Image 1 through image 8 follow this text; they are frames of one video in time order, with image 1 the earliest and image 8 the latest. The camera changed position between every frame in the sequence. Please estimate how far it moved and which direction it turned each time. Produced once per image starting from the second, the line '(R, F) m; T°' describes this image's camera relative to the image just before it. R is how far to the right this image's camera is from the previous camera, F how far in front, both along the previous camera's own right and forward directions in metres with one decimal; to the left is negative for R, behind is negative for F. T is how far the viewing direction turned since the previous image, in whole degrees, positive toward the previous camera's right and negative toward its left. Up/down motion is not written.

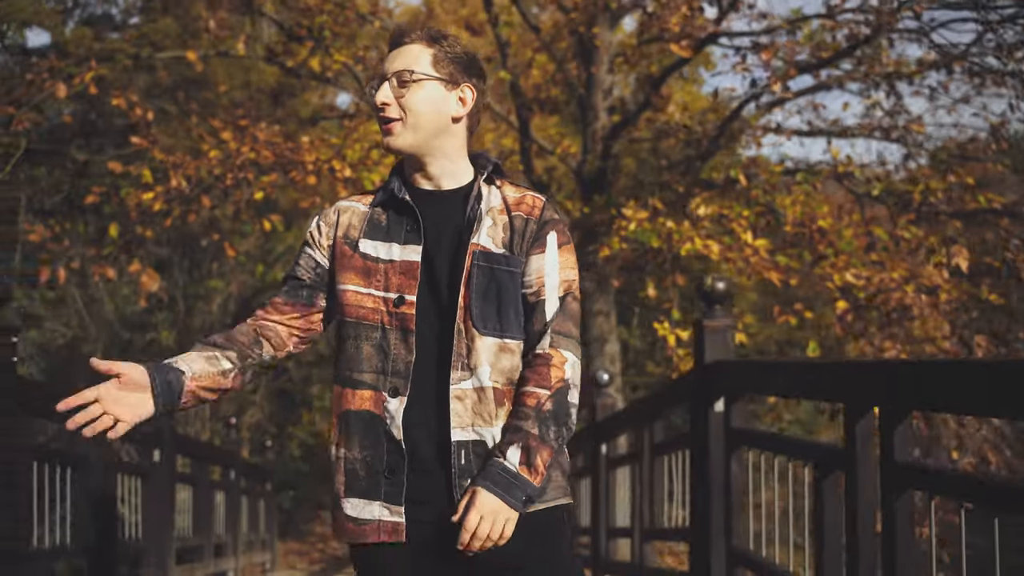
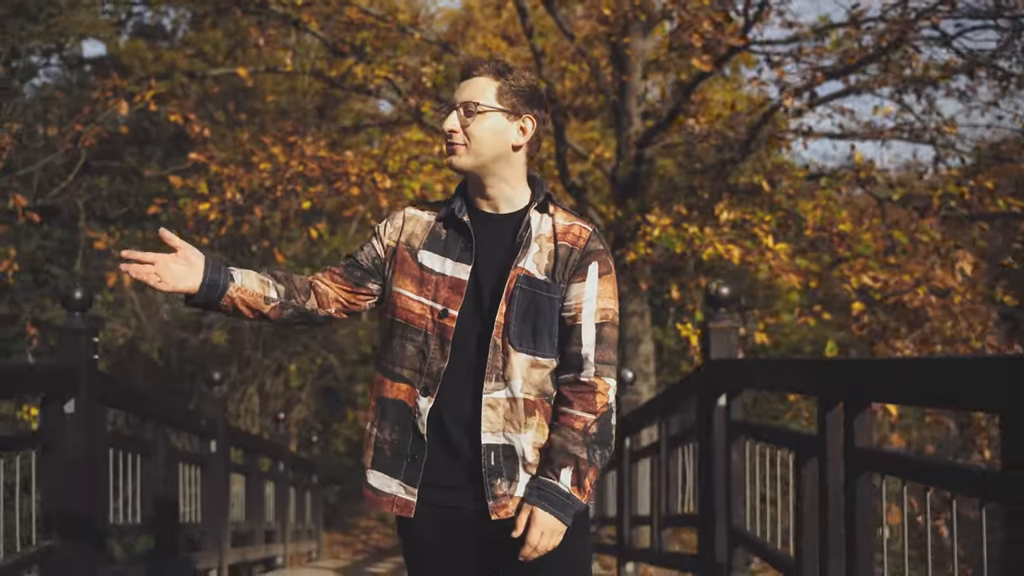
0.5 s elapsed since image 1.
(+0.1, -0.4) m; -3°
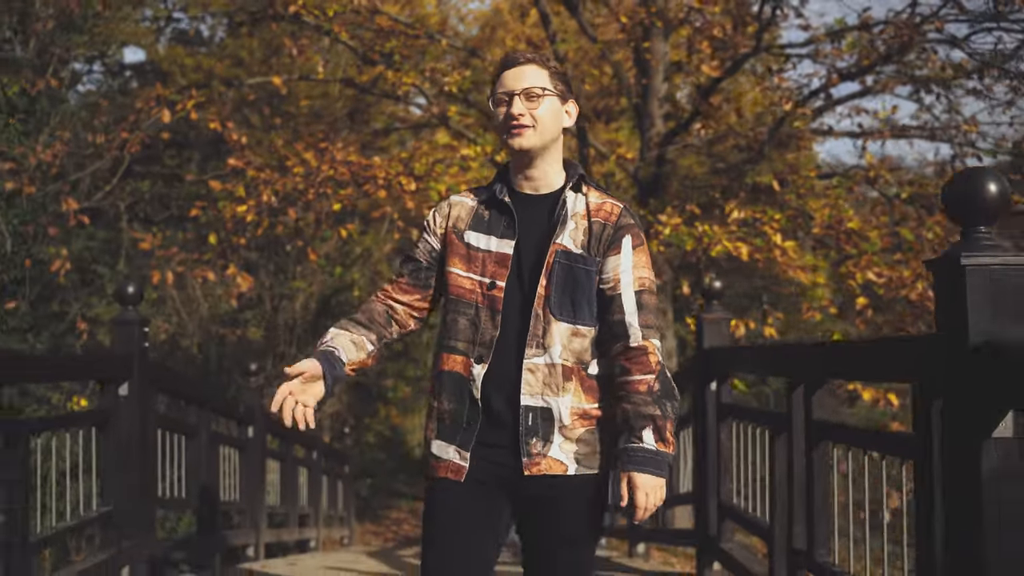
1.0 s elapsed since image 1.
(+0.1, -0.4) m; -2°
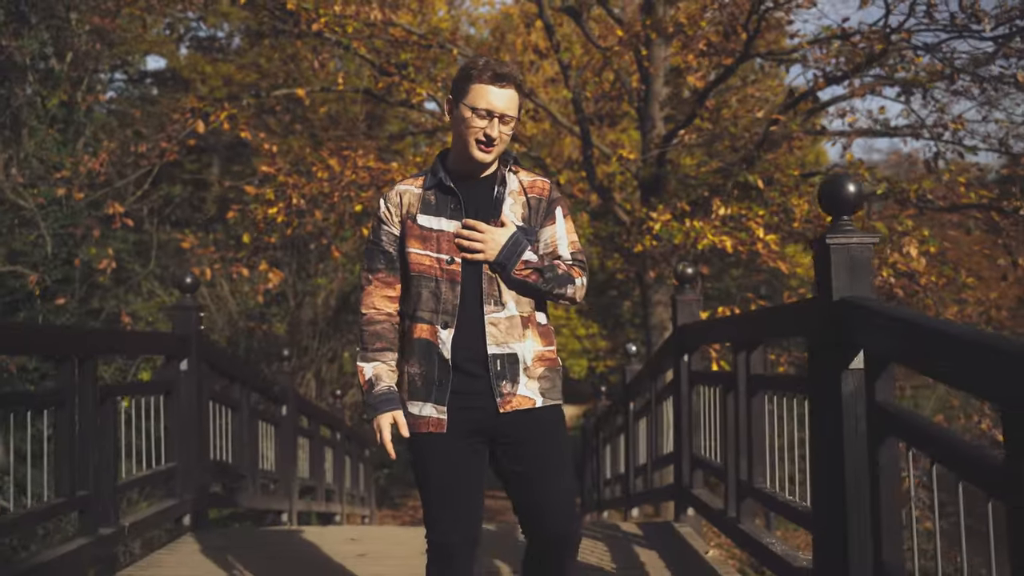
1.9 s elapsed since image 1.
(+0.1, -0.8) m; -1°
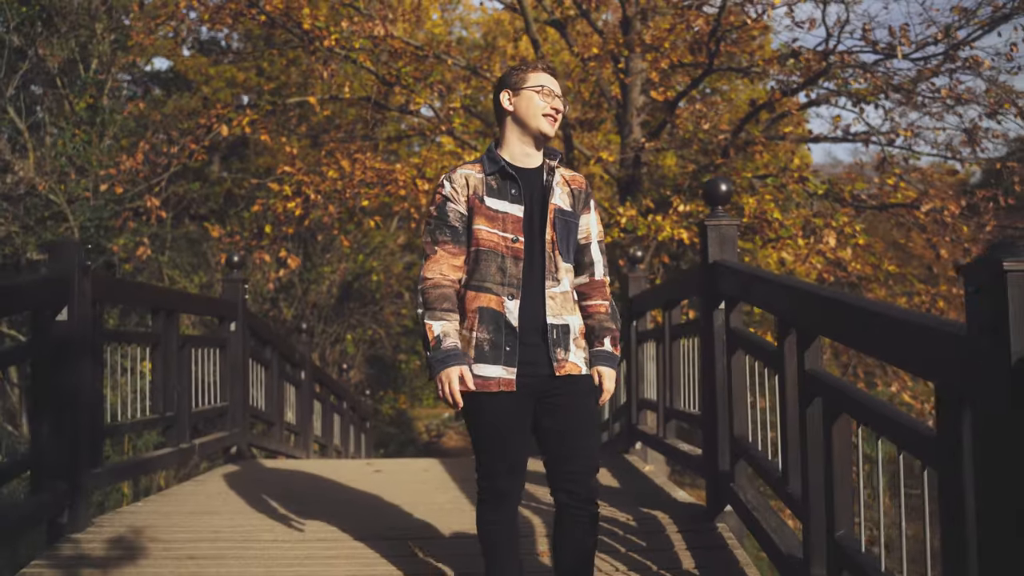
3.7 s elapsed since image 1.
(0.0, -1.4) m; +1°
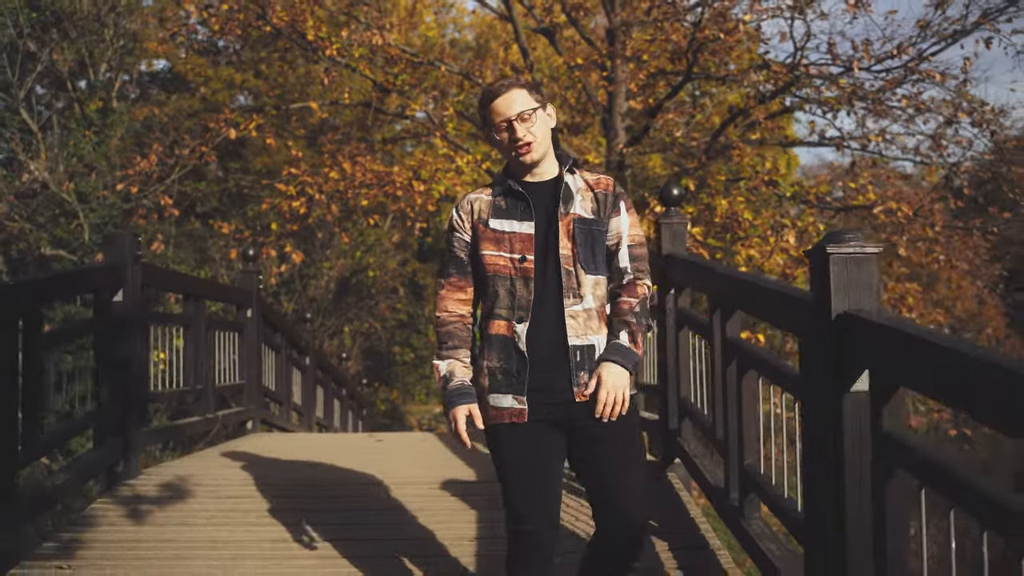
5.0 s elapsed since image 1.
(0.0, -0.8) m; +1°
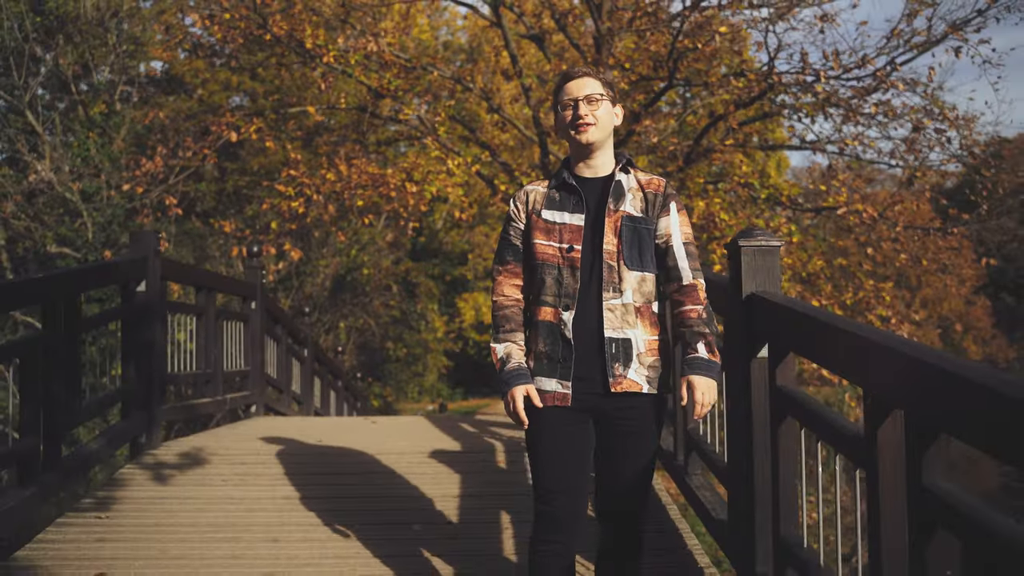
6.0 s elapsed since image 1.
(+0.1, -0.6) m; 0°
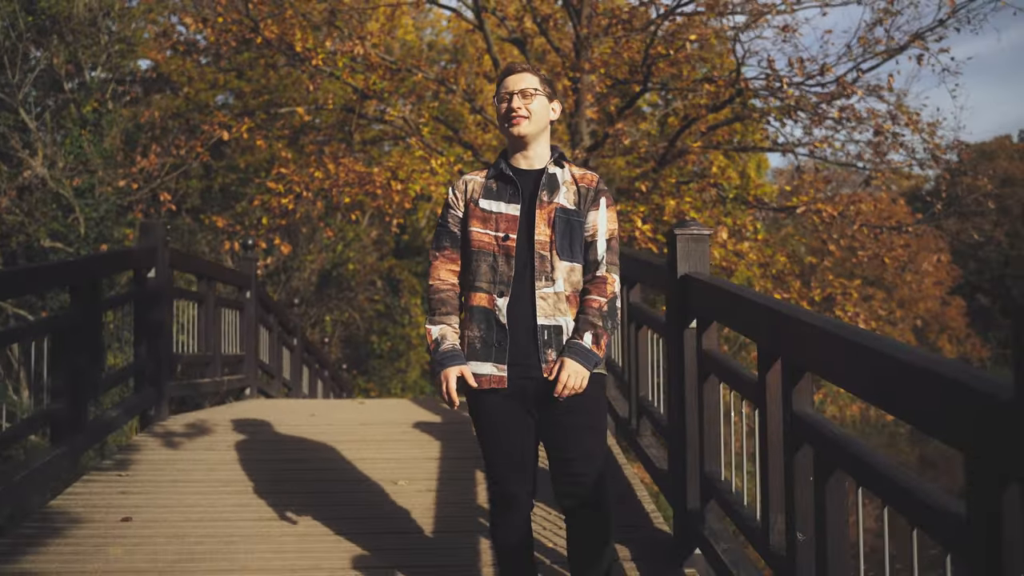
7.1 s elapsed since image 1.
(0.0, -0.6) m; +1°
